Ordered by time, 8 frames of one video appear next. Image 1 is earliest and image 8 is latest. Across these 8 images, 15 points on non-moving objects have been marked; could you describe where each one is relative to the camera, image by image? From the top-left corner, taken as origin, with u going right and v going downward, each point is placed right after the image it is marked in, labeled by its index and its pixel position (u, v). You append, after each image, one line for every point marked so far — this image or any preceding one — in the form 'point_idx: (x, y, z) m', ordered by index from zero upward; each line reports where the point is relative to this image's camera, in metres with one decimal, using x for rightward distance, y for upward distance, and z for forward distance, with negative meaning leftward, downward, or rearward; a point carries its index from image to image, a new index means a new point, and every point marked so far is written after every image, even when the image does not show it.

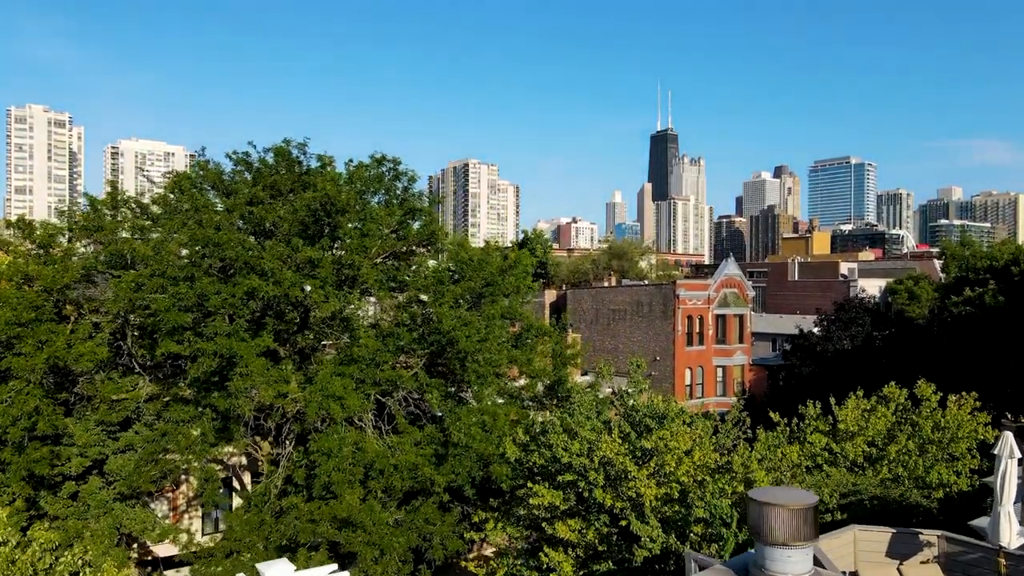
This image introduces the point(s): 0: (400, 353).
0: (-3.2, -1.9, +19.6) m
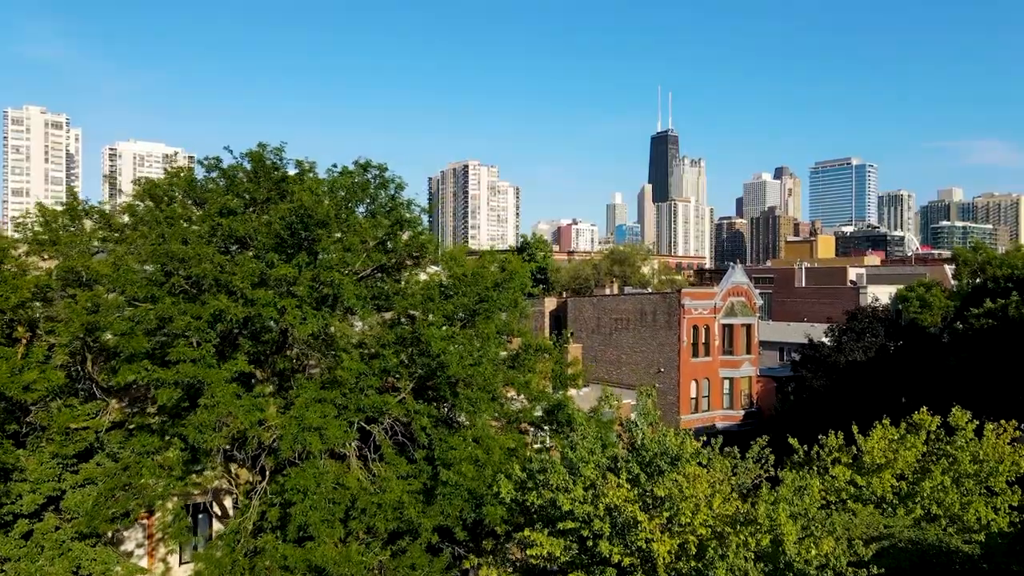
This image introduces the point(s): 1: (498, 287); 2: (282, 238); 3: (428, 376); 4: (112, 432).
0: (-3.3, -2.4, +18.0) m
1: (-0.4, 0.0, +20.0) m
2: (-5.5, +1.2, +16.4) m
3: (-2.2, -2.4, +18.0) m
4: (-10.2, -3.7, +17.3) m
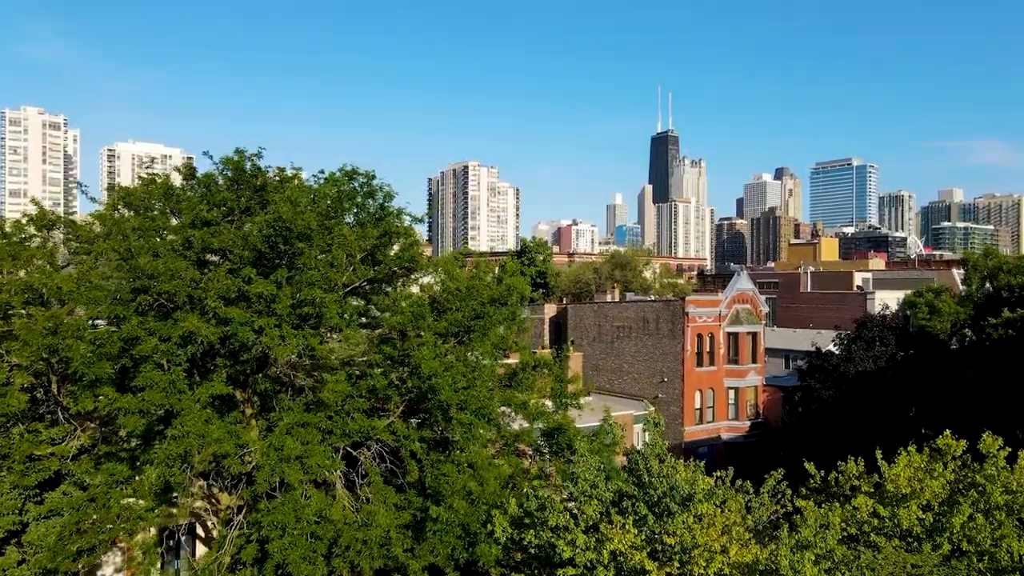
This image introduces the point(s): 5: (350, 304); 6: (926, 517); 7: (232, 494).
0: (-3.4, -2.8, +16.8) m
1: (-0.5, -0.4, +18.8) m
2: (-5.6, +0.8, +15.2) m
3: (-2.3, -2.8, +16.8) m
4: (-10.2, -4.0, +16.1) m
5: (-3.9, -0.4, +16.4) m
6: (+9.3, -5.1, +15.3) m
7: (-6.9, -5.1, +16.8) m
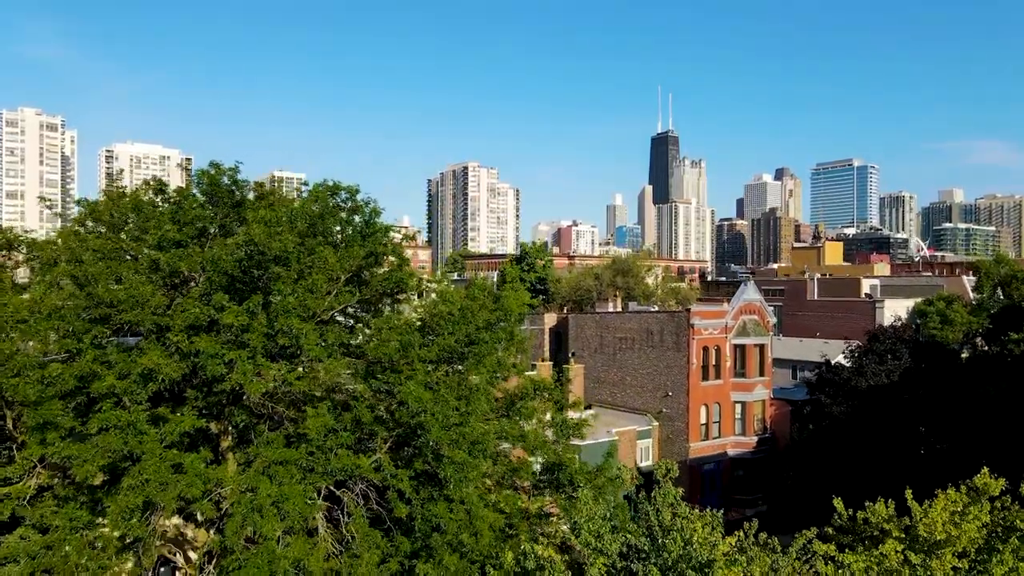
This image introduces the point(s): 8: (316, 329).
0: (-3.4, -3.3, +15.5) m
1: (-0.6, -1.0, +17.5) m
2: (-5.7, +0.2, +13.9) m
3: (-2.4, -3.3, +15.5) m
4: (-10.3, -4.6, +14.8) m
5: (-3.9, -0.9, +15.1) m
6: (+9.2, -5.7, +13.9) m
7: (-7.0, -5.7, +15.4) m
8: (-4.2, -0.9, +14.4) m
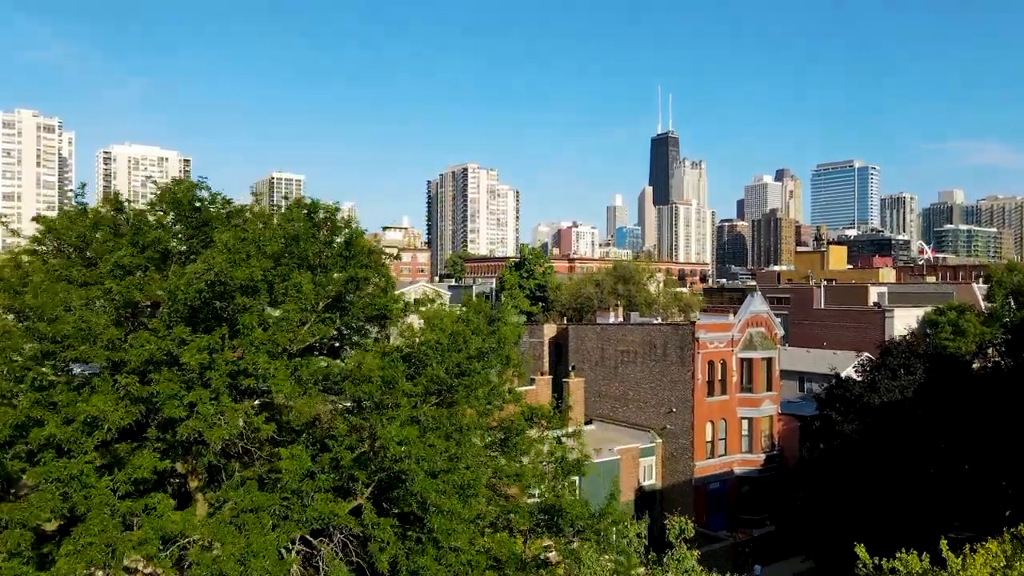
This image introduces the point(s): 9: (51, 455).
0: (-3.5, -3.9, +14.1) m
1: (-0.7, -1.6, +16.0) m
2: (-5.8, -0.4, +12.5) m
3: (-2.5, -3.9, +14.1) m
4: (-10.4, -5.2, +13.4) m
5: (-4.0, -1.5, +13.7) m
6: (+9.1, -6.3, +12.5) m
7: (-7.1, -6.2, +14.0) m
8: (-4.3, -1.4, +13.0) m
9: (-7.6, -2.7, +11.3) m
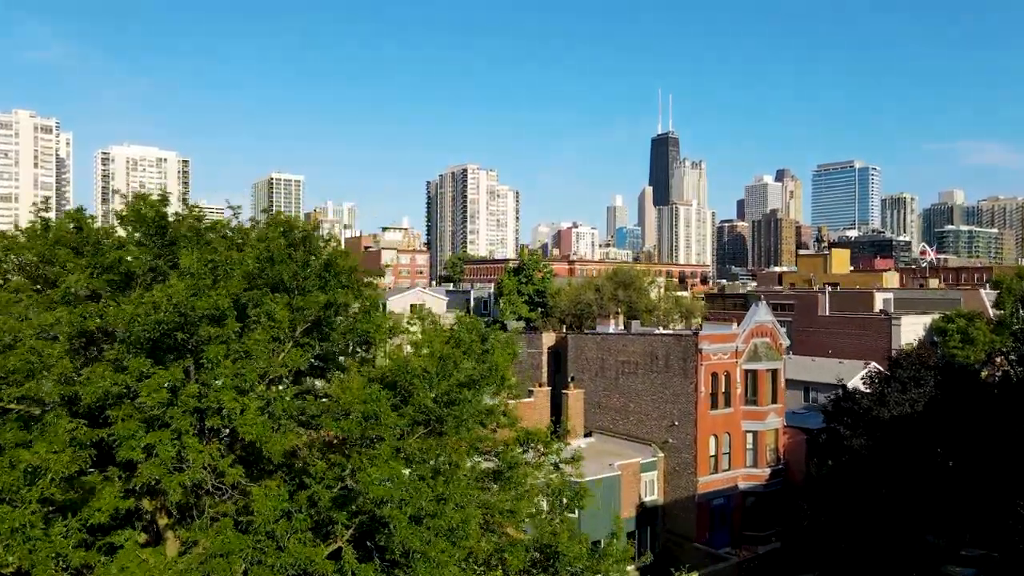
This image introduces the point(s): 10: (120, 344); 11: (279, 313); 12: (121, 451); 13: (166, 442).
0: (-3.7, -4.4, +13.0) m
1: (-0.8, -2.0, +15.0) m
2: (-6.0, -0.8, +11.4) m
3: (-2.6, -4.4, +13.0) m
4: (-10.6, -5.7, +12.3) m
5: (-4.2, -2.0, +12.6) m
6: (+9.0, -6.7, +11.4) m
7: (-7.2, -6.7, +13.0) m
8: (-4.4, -1.9, +12.0) m
9: (-7.7, -3.2, +10.2) m
10: (-6.5, -0.9, +11.3) m
11: (-4.3, -0.4, +12.4) m
12: (-6.1, -2.5, +10.4) m
13: (-5.5, -2.5, +10.7) m
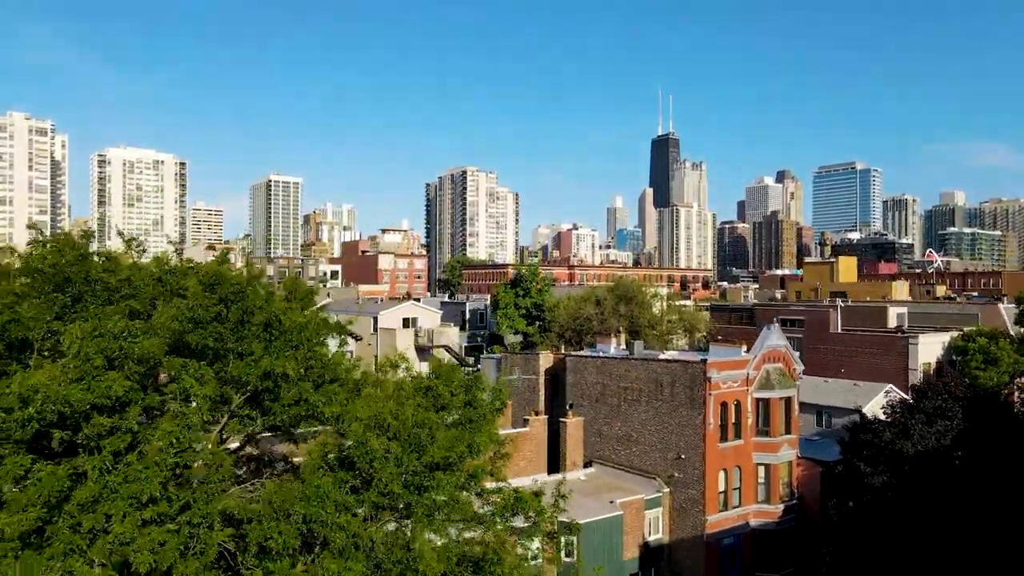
0: (-4.0, -5.4, +10.6) m
1: (-1.1, -3.1, +12.6) m
2: (-6.2, -1.9, +9.0) m
3: (-2.9, -5.4, +10.6) m
4: (-10.9, -6.7, +9.9) m
5: (-4.5, -3.0, +10.2) m
6: (+8.7, -7.8, +9.0) m
7: (-7.5, -7.7, +10.5) m
8: (-4.7, -2.9, +9.6) m
9: (-8.0, -4.2, +7.8) m
10: (-6.8, -1.9, +8.9) m
11: (-4.5, -1.5, +10.0) m
12: (-6.3, -3.5, +8.0) m
13: (-5.8, -3.5, +8.3) m
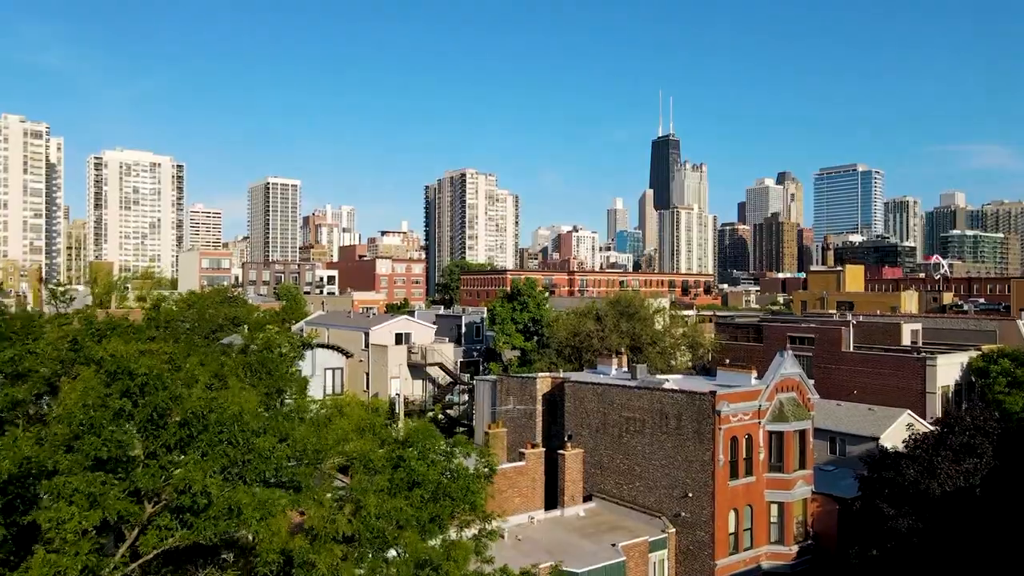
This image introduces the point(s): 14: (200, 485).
0: (-4.2, -6.5, +8.4) m
1: (-1.4, -4.1, +10.3) m
2: (-6.5, -2.9, +6.8) m
3: (-3.2, -6.5, +8.4) m
4: (-11.1, -7.7, +7.6) m
5: (-4.7, -4.1, +8.0) m
6: (+8.4, -8.8, +6.8) m
7: (-7.8, -8.8, +8.3) m
8: (-5.0, -4.0, +7.3) m
9: (-8.3, -5.3, +5.6) m
10: (-7.0, -2.9, +6.7) m
11: (-4.8, -2.5, +7.7) m
12: (-6.6, -4.6, +5.8) m
13: (-6.1, -4.5, +6.1) m
14: (-4.0, -2.4, +9.0) m
